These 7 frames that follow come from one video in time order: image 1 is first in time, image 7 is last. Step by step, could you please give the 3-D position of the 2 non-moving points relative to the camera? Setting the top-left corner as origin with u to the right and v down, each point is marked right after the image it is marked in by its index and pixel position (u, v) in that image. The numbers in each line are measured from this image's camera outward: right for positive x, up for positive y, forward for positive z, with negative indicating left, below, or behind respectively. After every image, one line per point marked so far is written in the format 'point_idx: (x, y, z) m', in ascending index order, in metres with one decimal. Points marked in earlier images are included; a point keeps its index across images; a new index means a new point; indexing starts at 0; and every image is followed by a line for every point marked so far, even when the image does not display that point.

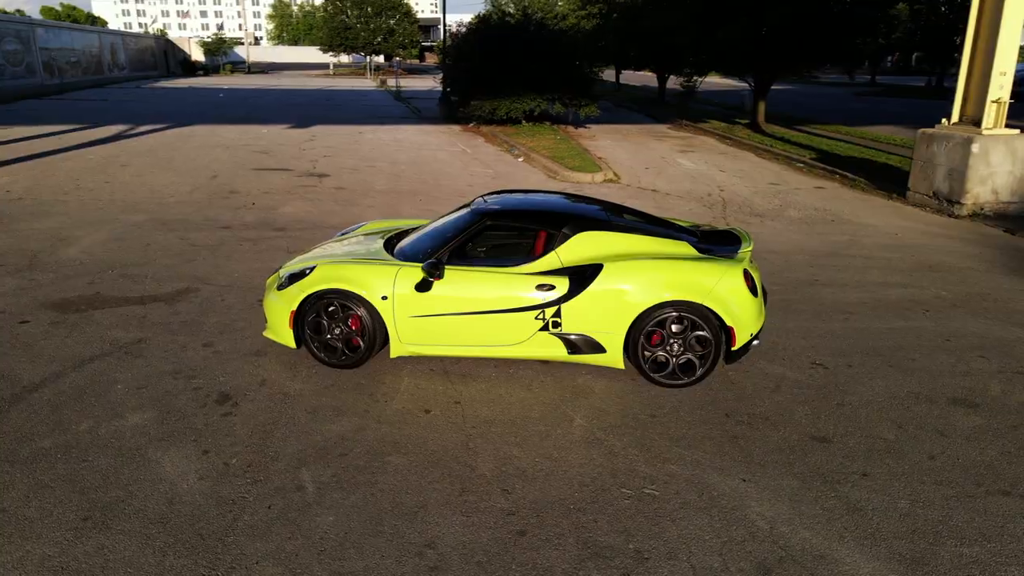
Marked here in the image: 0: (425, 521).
0: (-0.4, -1.0, +4.4) m
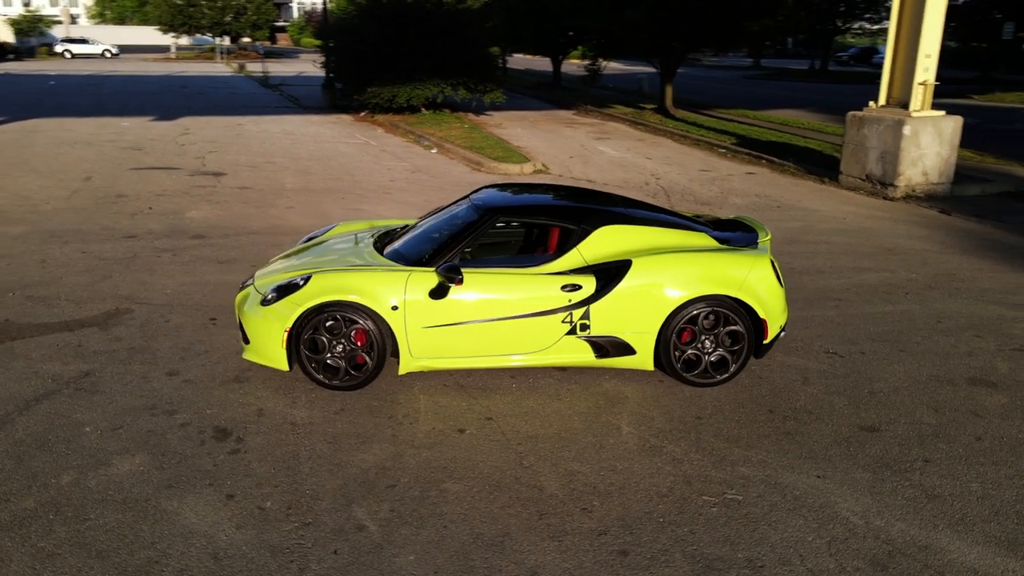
0: (0.0, -1.1, +4.1) m
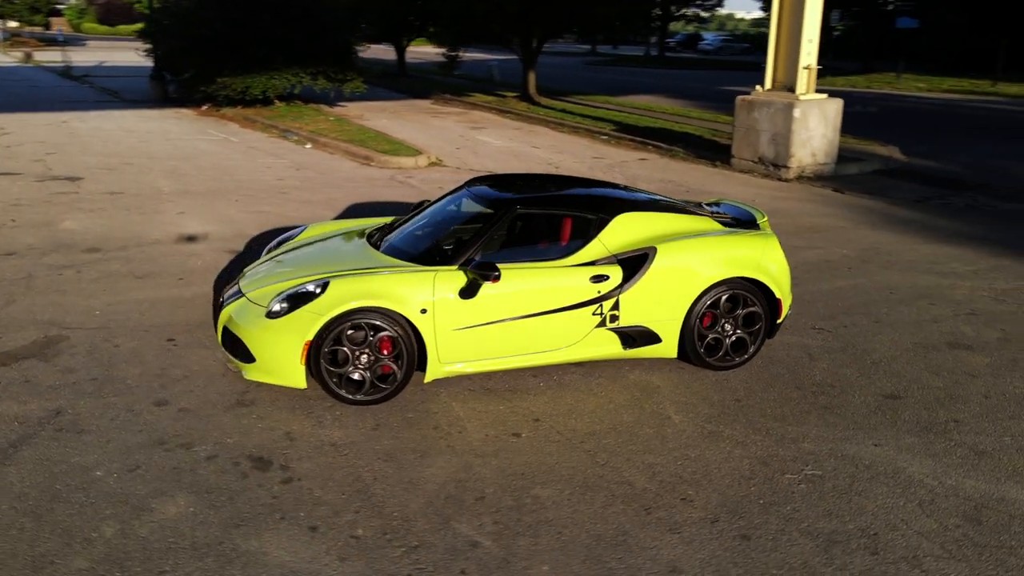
0: (+0.5, -1.1, +4.2) m
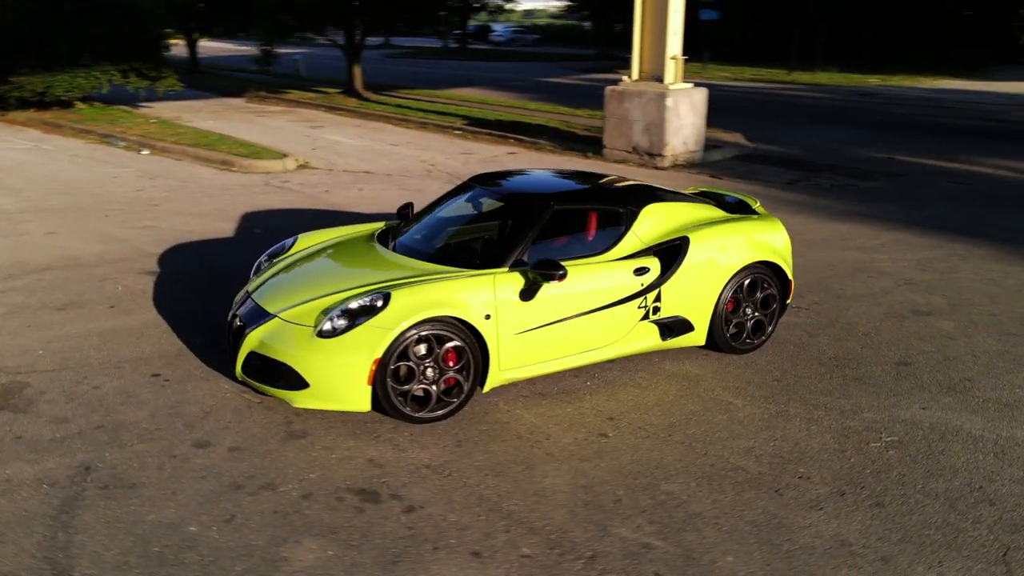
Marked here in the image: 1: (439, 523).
0: (+1.2, -1.0, +4.4) m
1: (-0.3, -1.0, +4.4) m
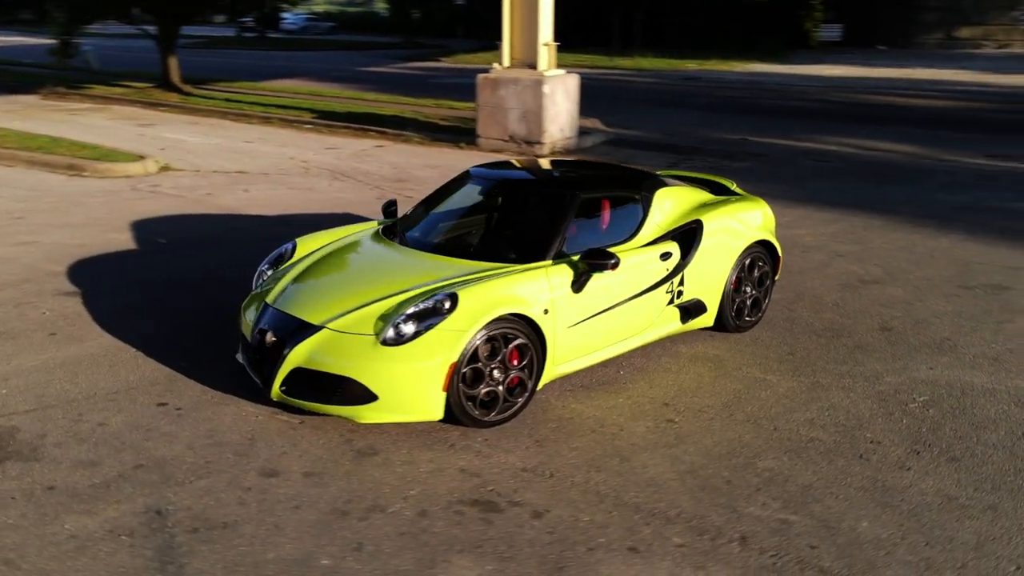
0: (+1.8, -0.9, +4.6) m
1: (+0.3, -1.0, +4.3) m
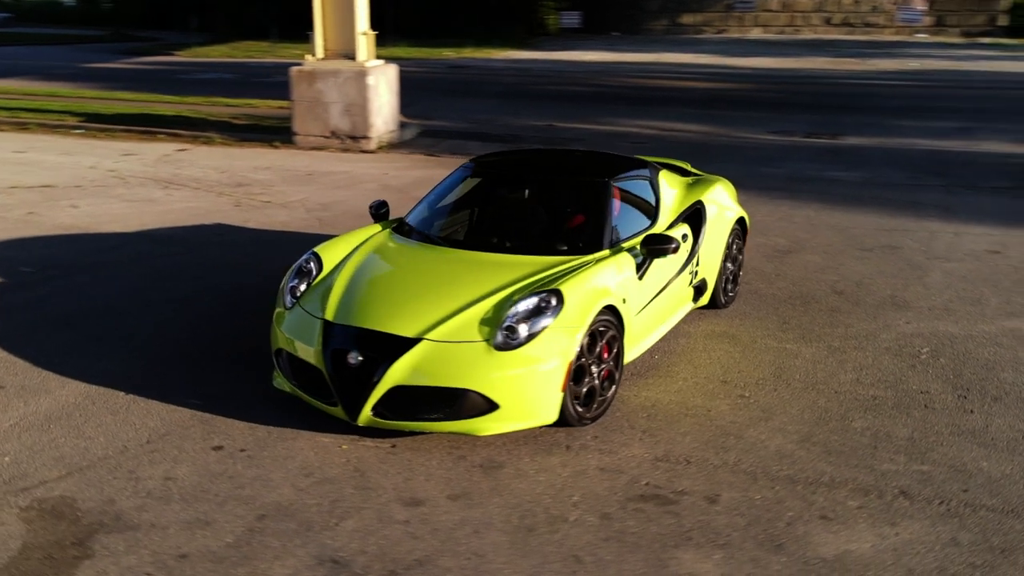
0: (+2.4, -0.7, +5.2) m
1: (+1.0, -0.9, +4.4) m
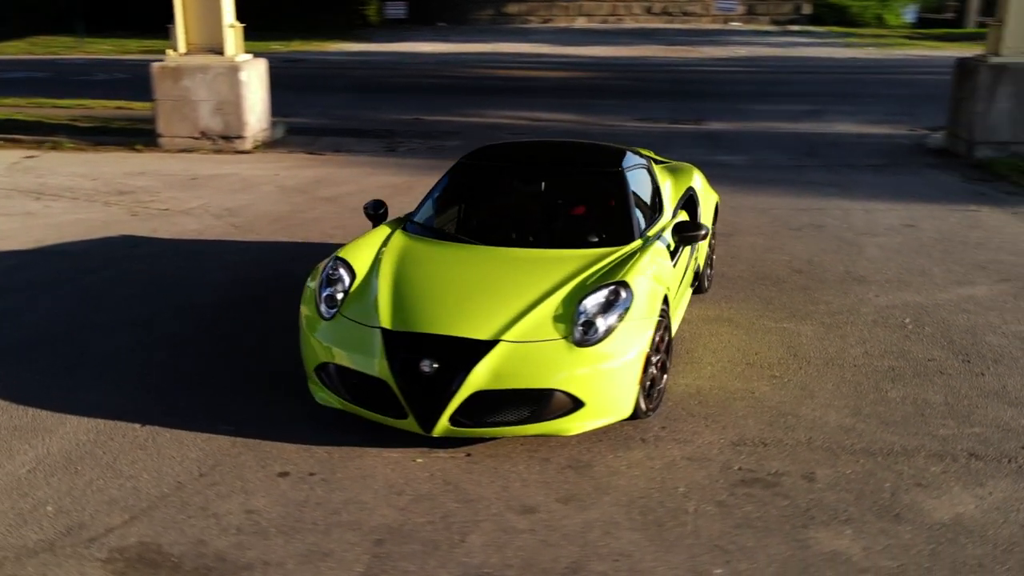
0: (+2.7, -0.5, +5.6) m
1: (+1.5, -0.9, +4.6) m
